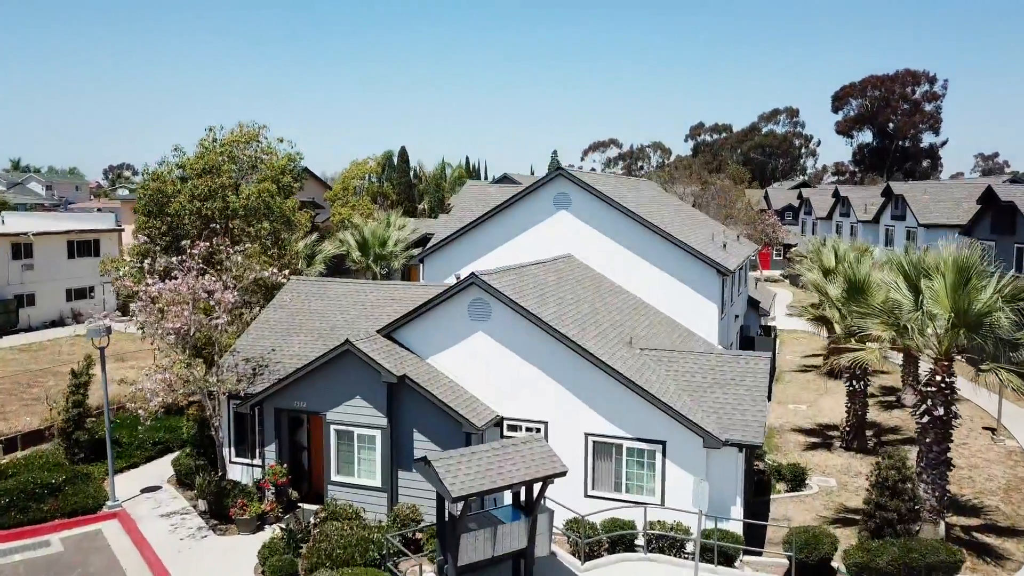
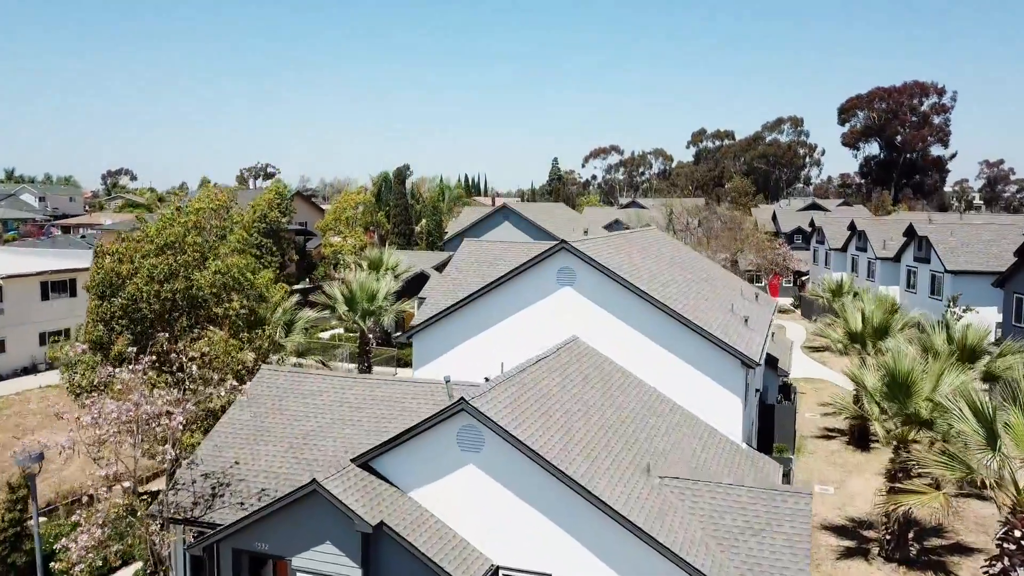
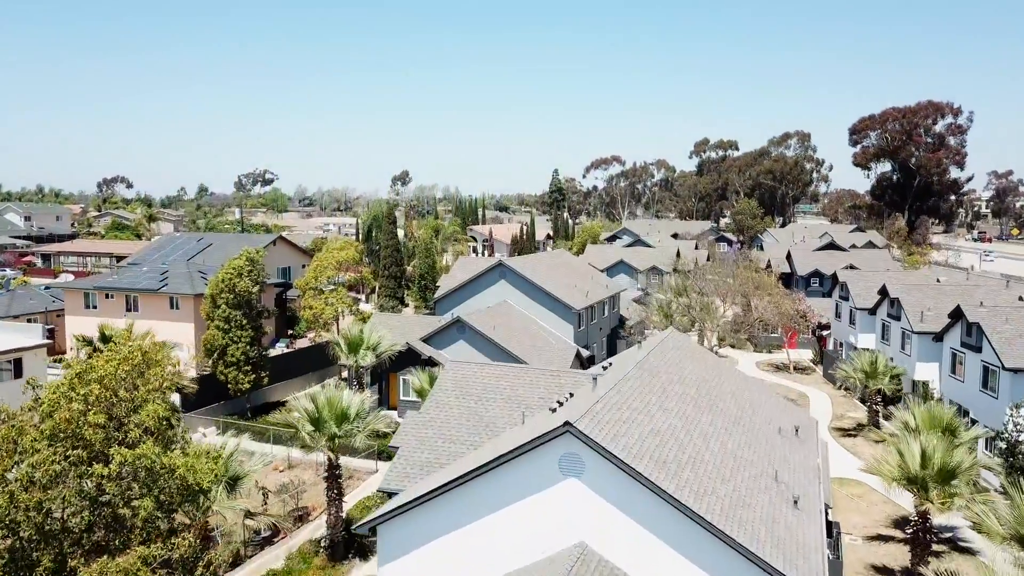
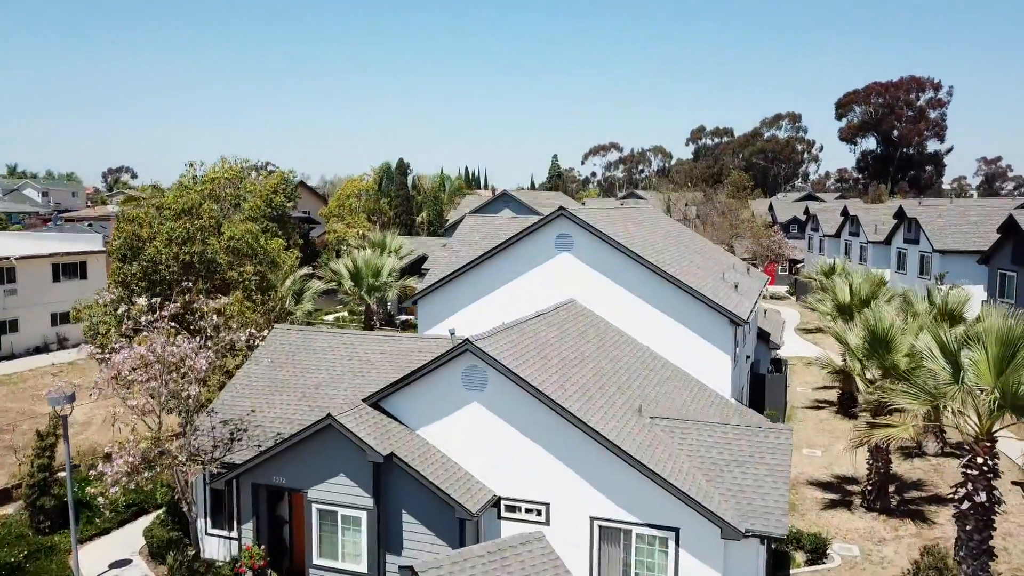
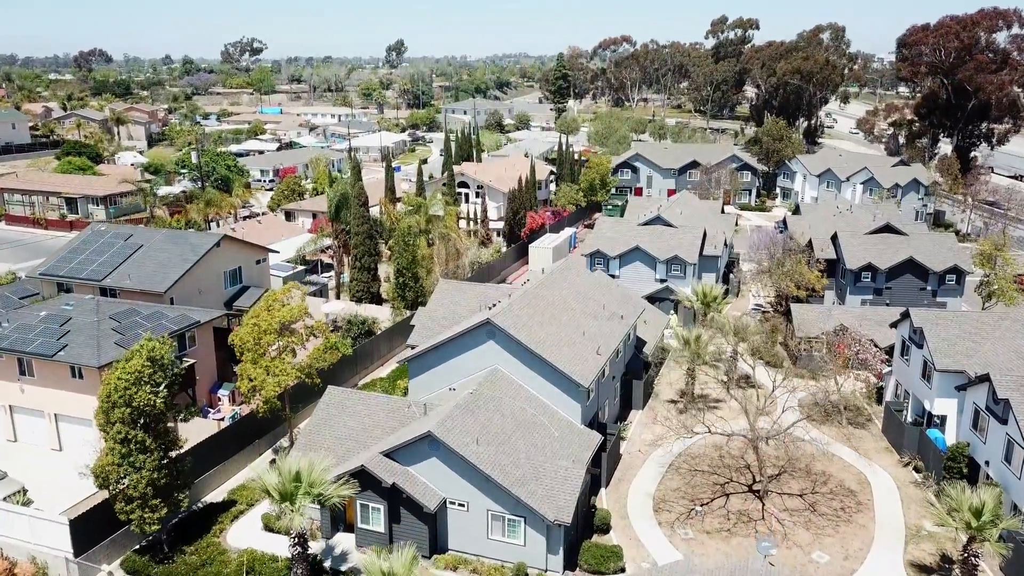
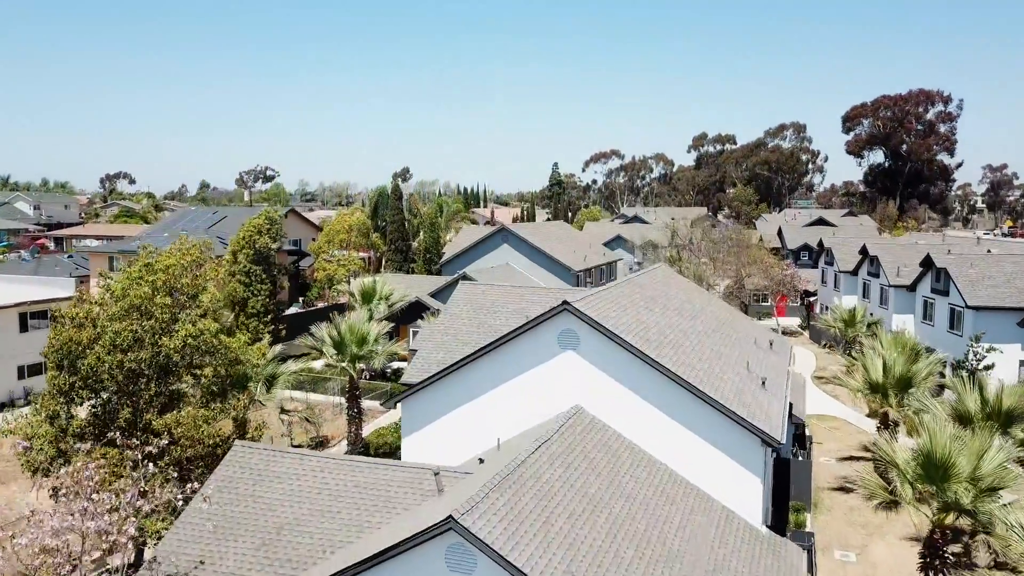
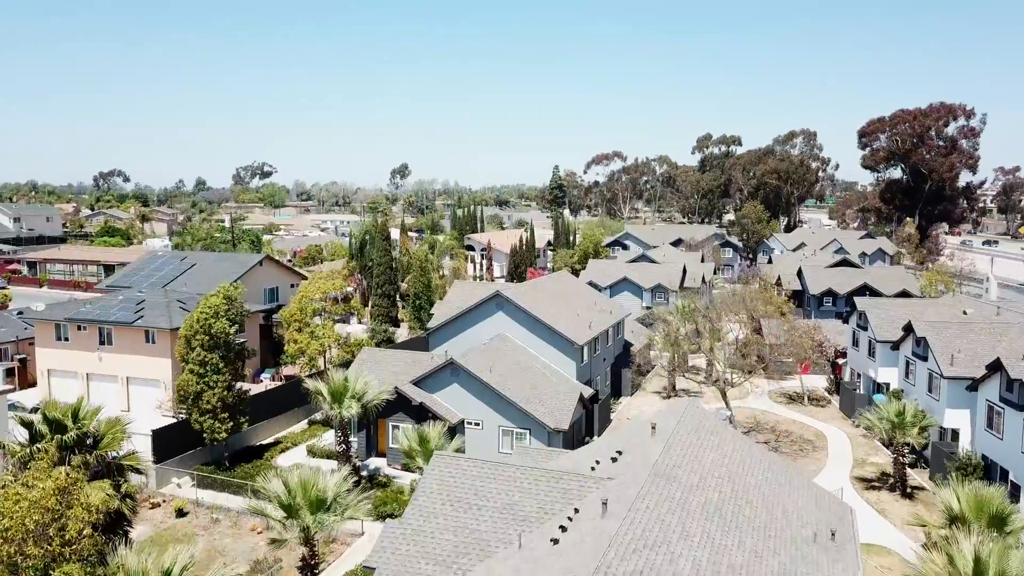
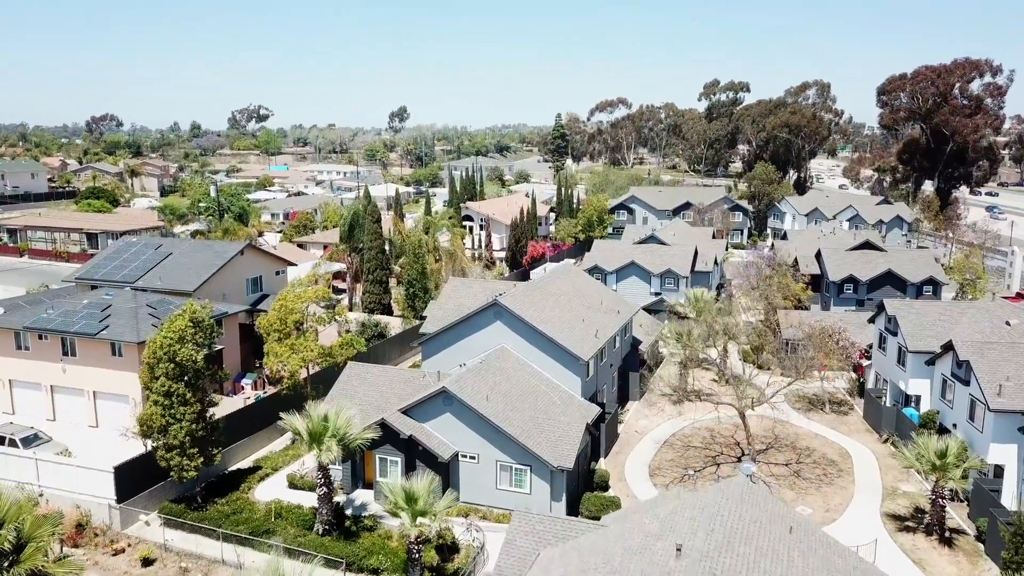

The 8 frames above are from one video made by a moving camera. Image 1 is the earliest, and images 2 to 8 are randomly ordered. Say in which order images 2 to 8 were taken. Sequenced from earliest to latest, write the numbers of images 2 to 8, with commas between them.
4, 2, 6, 3, 7, 8, 5
